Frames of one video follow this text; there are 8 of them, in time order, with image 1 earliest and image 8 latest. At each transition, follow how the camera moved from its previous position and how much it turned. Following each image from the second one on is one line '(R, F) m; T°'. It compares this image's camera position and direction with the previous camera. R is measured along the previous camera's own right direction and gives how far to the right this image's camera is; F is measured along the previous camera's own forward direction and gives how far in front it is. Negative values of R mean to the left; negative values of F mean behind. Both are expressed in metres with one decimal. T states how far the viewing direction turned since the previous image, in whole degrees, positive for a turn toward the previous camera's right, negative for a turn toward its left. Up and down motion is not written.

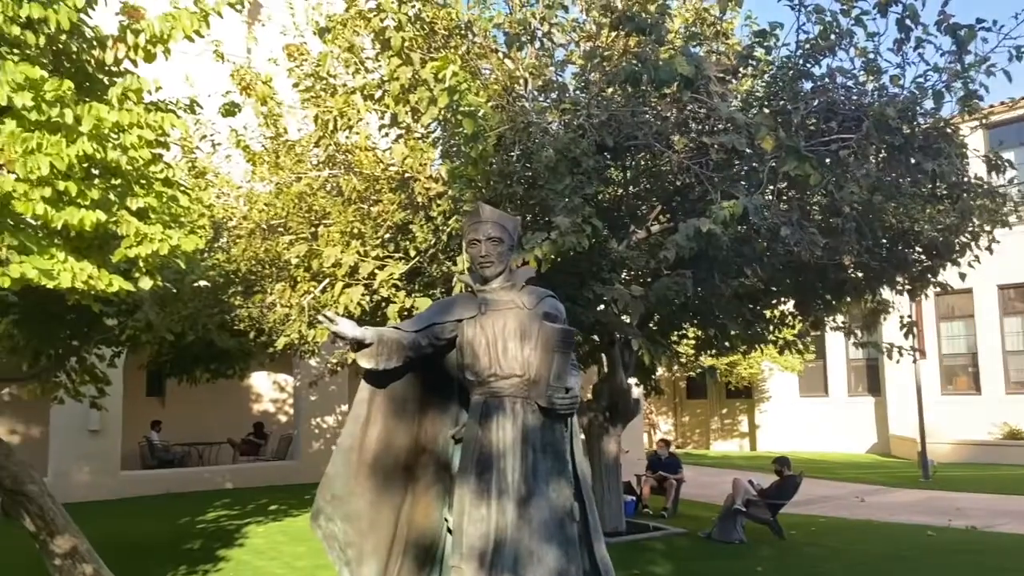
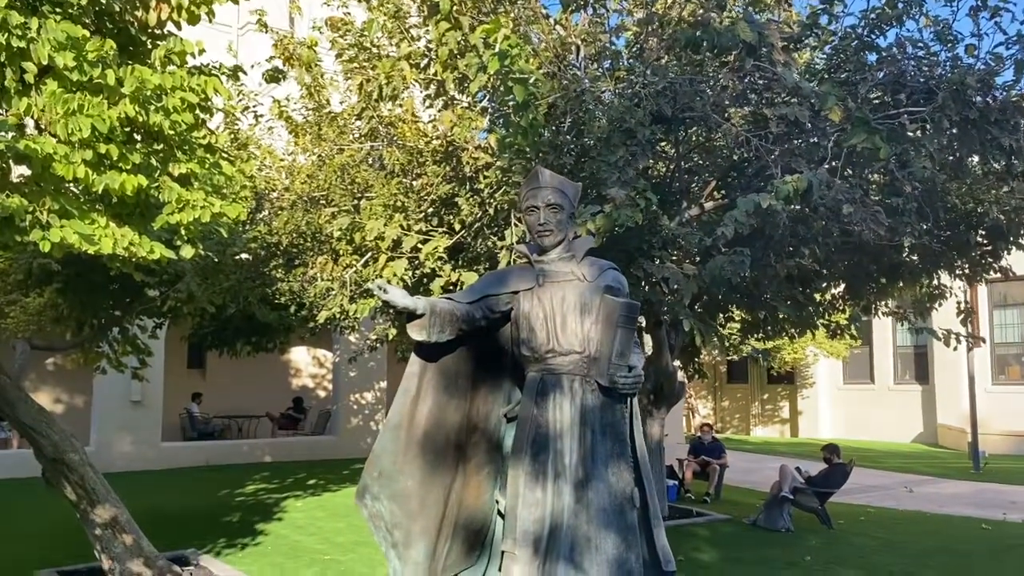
(-0.1, +0.2) m; -2°
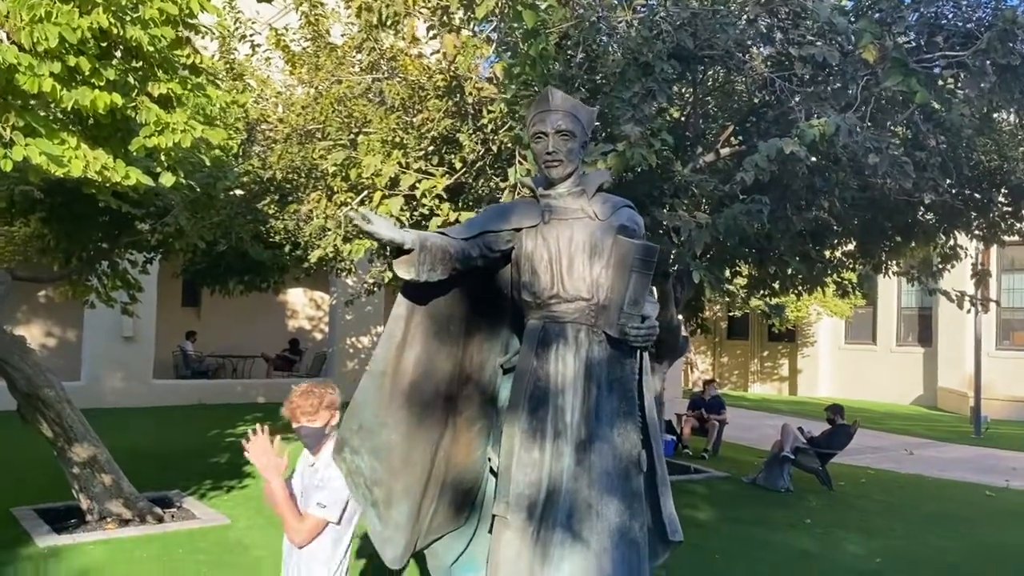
(0.0, +0.4) m; 0°
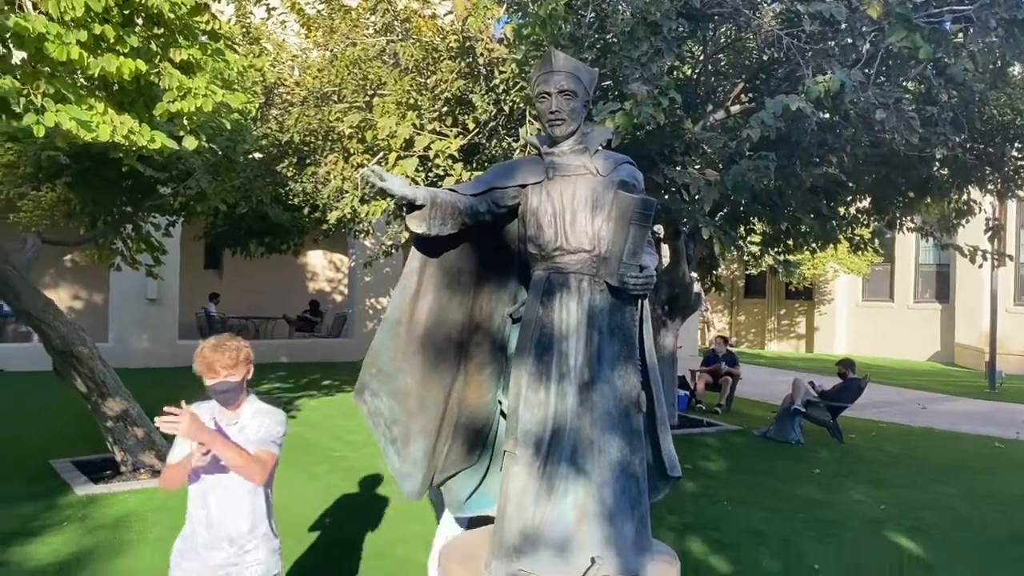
(0.0, -0.2) m; -1°
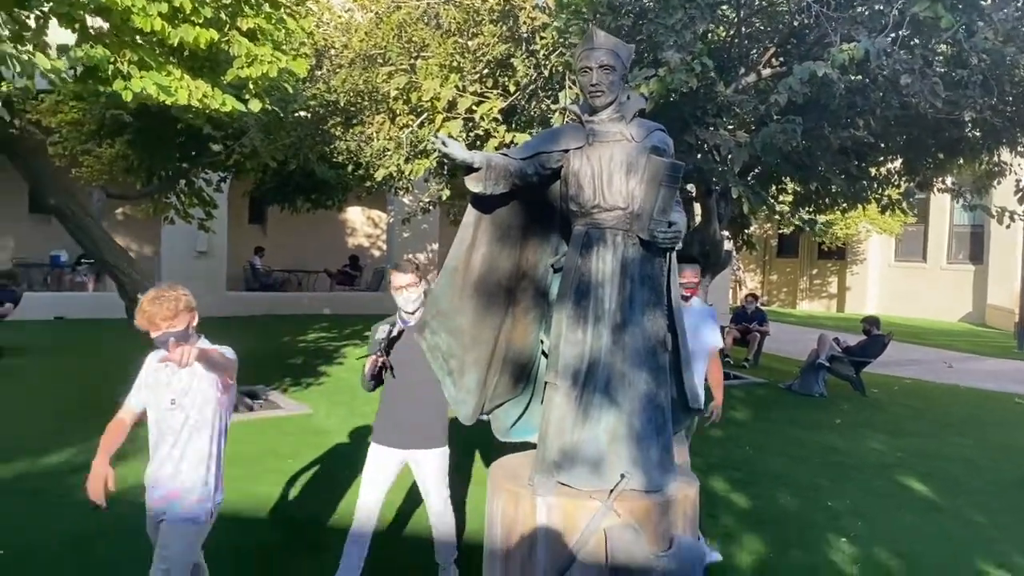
(-0.1, -0.5) m; -2°
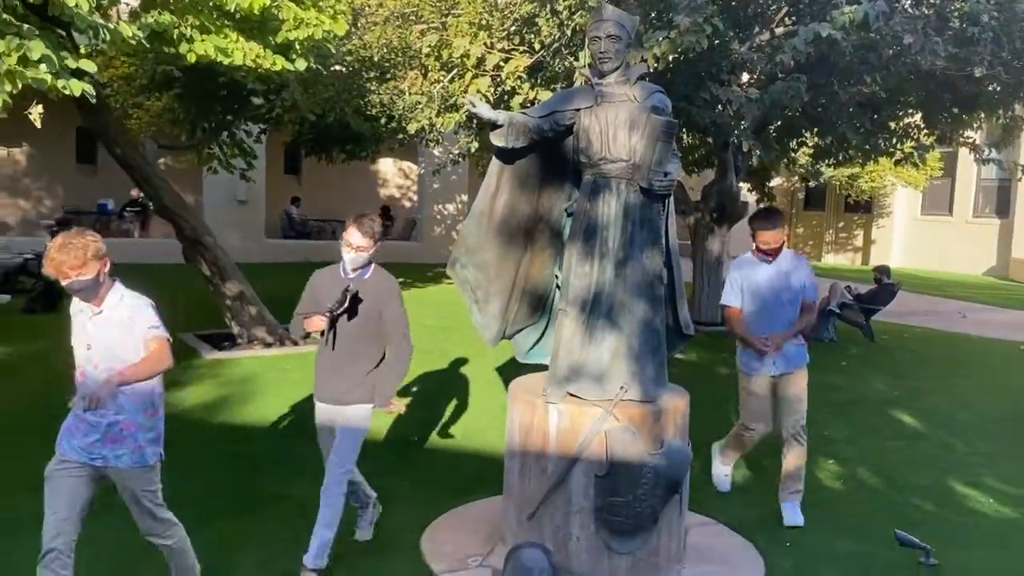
(+0.1, -0.7) m; -2°
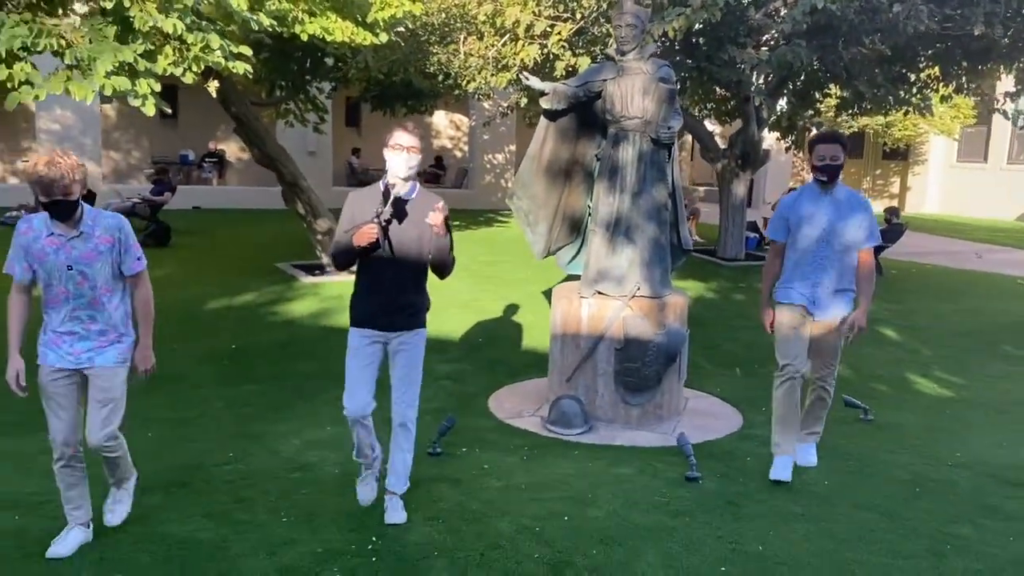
(0.0, -1.7) m; -3°
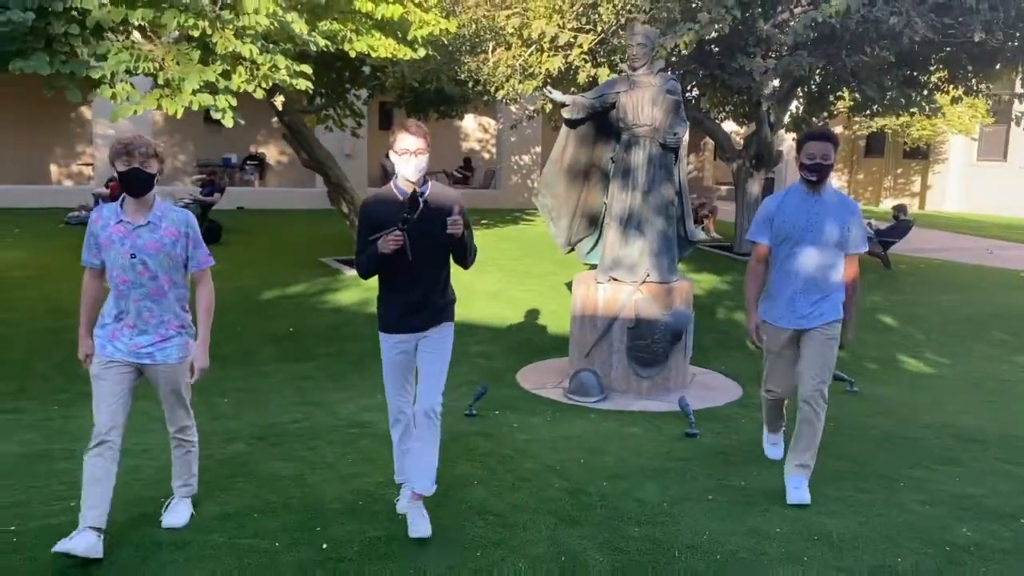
(0.0, -0.9) m; -2°
